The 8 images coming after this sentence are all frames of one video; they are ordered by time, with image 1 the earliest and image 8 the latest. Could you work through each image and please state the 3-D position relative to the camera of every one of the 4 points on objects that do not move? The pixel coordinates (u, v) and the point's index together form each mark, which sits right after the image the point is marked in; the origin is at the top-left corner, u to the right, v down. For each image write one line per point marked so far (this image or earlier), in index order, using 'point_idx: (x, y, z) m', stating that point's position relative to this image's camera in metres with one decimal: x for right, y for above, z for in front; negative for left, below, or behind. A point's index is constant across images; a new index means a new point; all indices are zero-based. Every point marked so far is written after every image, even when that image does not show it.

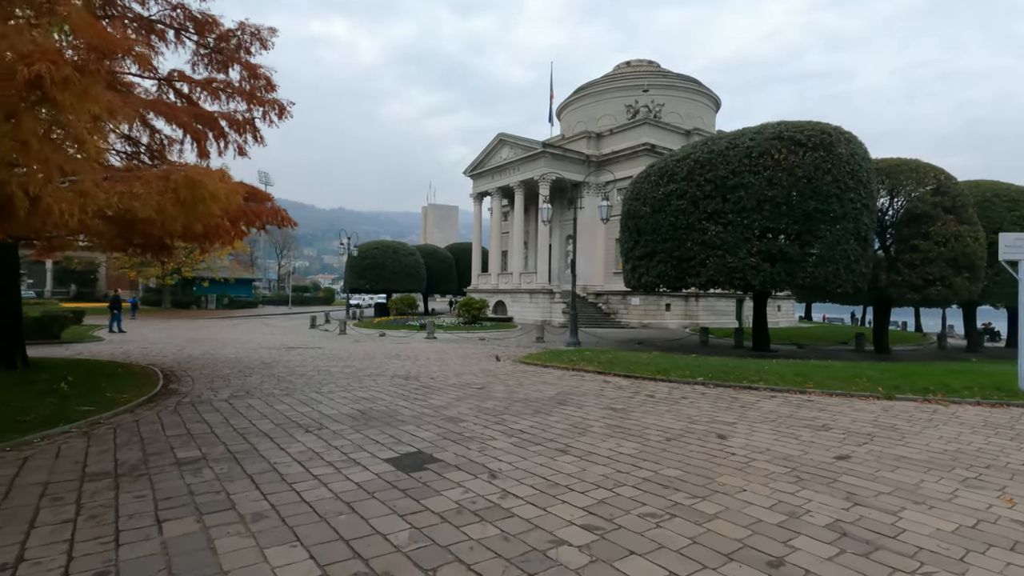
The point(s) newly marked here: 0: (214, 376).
0: (-5.9, -1.7, +10.5) m
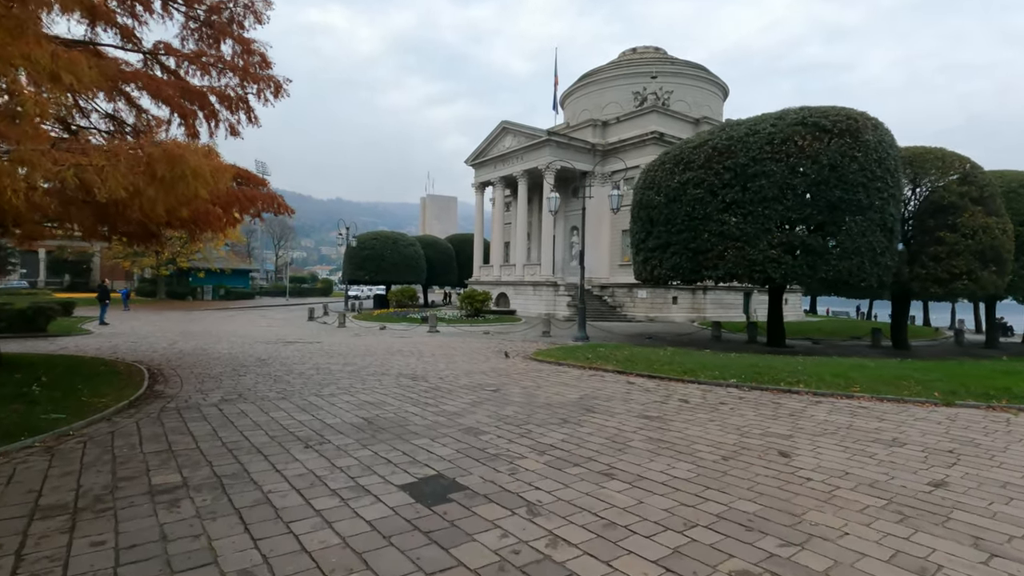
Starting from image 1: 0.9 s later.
0: (-5.6, -1.6, +9.7) m
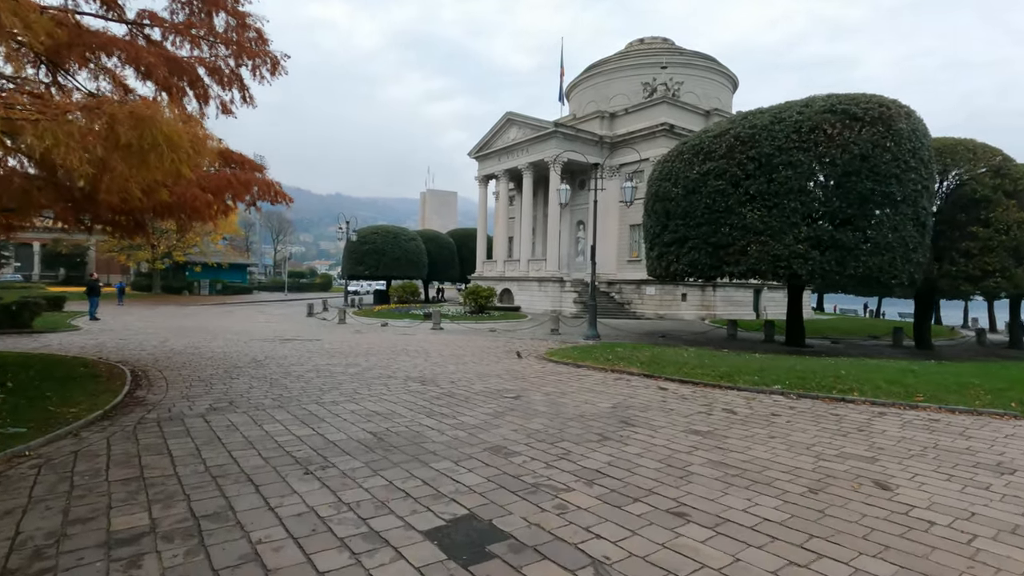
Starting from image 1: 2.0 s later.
0: (-5.3, -1.5, +8.8) m
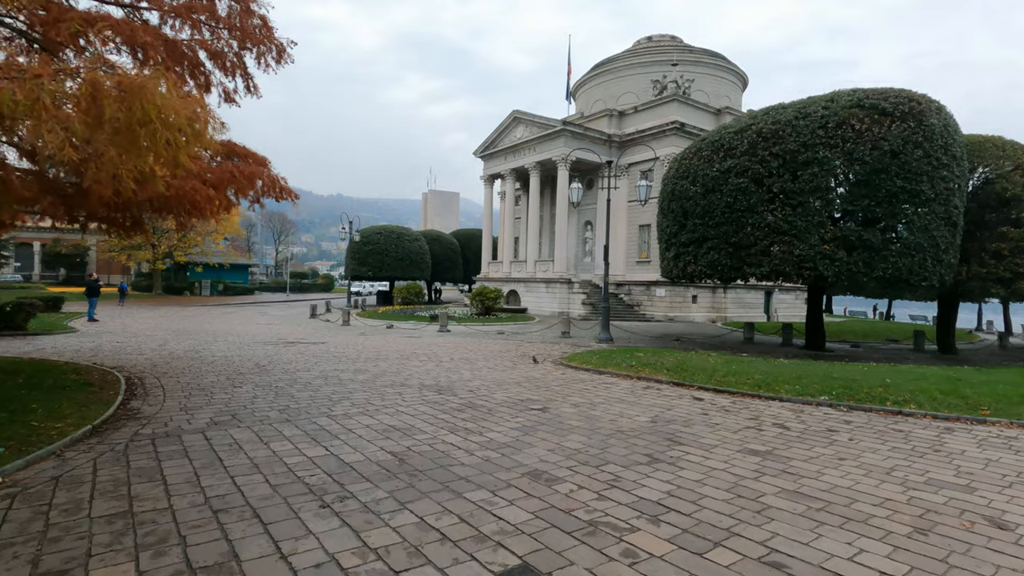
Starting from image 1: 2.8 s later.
0: (-4.9, -1.5, +8.2) m
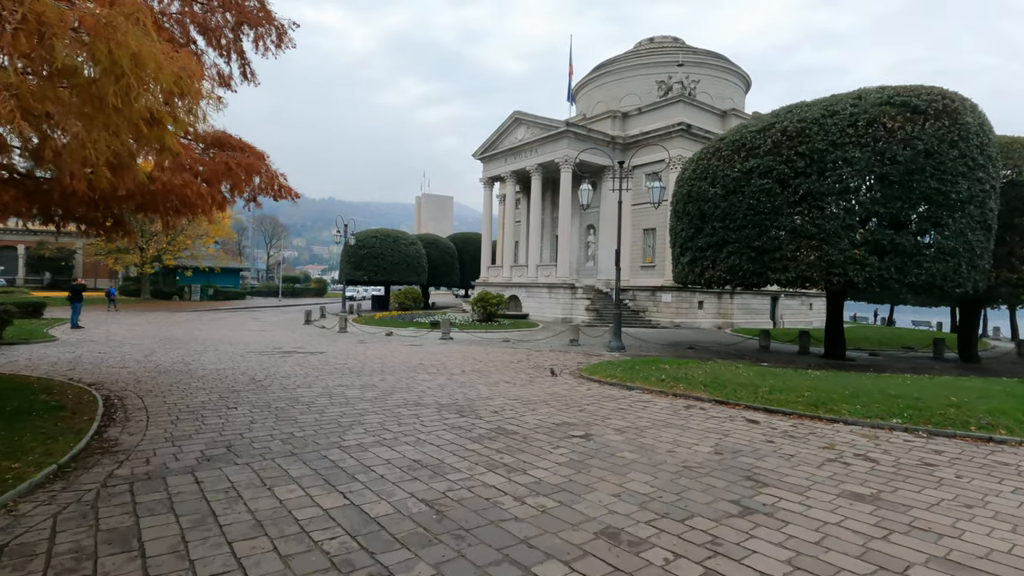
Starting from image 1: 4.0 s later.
0: (-4.5, -1.6, +7.2) m
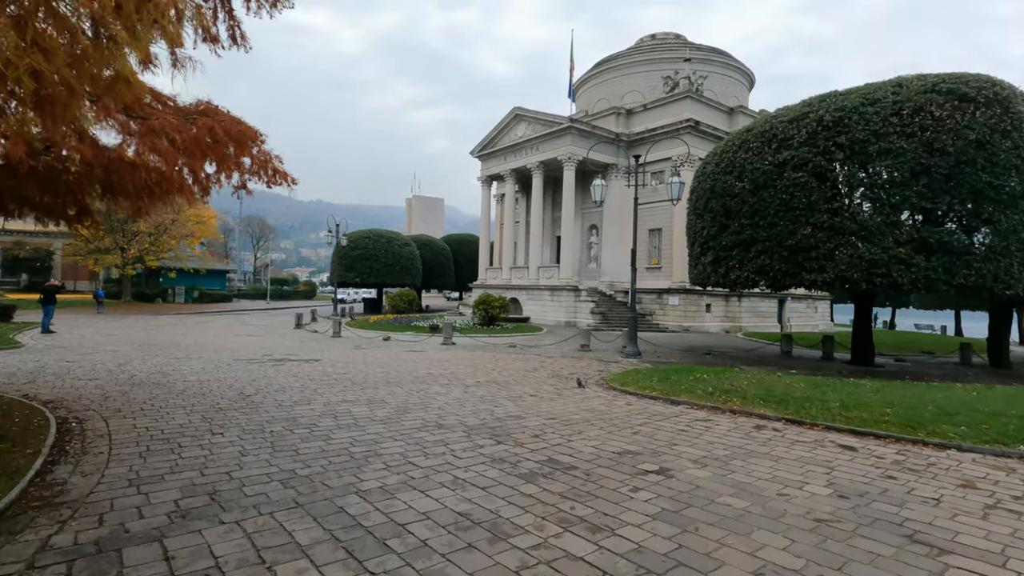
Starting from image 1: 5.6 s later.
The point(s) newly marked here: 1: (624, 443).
0: (-3.9, -1.6, +5.9) m
1: (+1.3, -1.8, +6.1) m
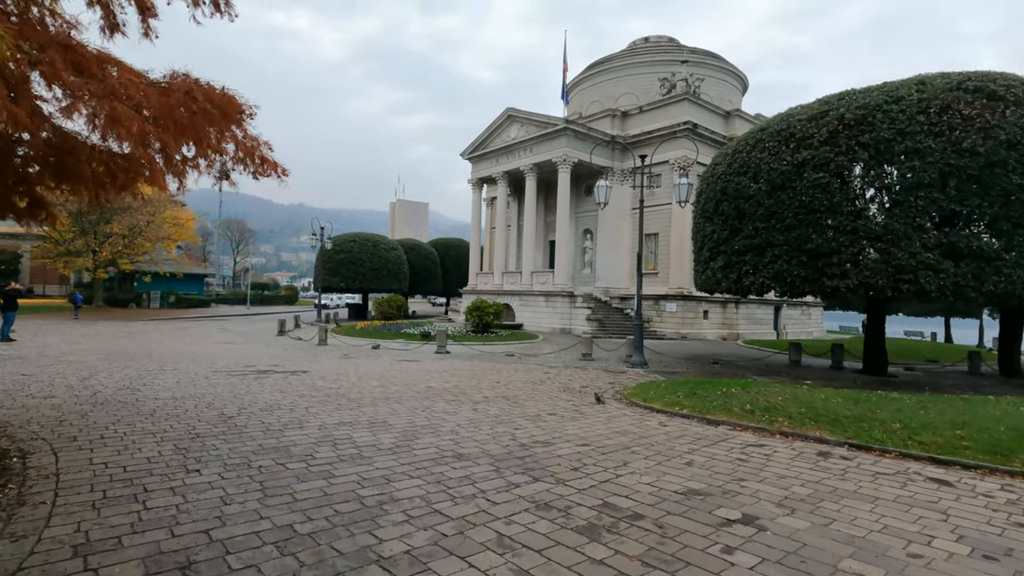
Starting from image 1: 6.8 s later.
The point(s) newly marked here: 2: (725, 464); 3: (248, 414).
0: (-3.6, -1.7, +4.8) m
1: (+1.6, -1.8, +5.1) m
2: (+2.3, -1.8, +5.7) m
3: (-3.7, -1.8, +7.6) m
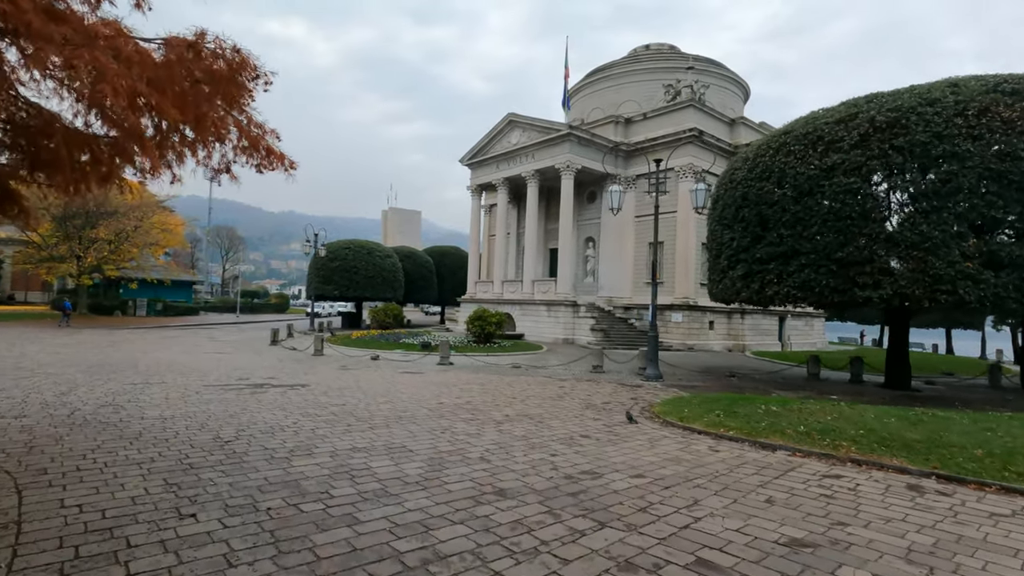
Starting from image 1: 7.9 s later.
0: (-3.1, -1.7, +3.9) m
1: (+2.1, -1.9, +4.3) m
2: (+2.8, -1.9, +4.9) m
3: (-3.3, -1.9, +6.7) m
